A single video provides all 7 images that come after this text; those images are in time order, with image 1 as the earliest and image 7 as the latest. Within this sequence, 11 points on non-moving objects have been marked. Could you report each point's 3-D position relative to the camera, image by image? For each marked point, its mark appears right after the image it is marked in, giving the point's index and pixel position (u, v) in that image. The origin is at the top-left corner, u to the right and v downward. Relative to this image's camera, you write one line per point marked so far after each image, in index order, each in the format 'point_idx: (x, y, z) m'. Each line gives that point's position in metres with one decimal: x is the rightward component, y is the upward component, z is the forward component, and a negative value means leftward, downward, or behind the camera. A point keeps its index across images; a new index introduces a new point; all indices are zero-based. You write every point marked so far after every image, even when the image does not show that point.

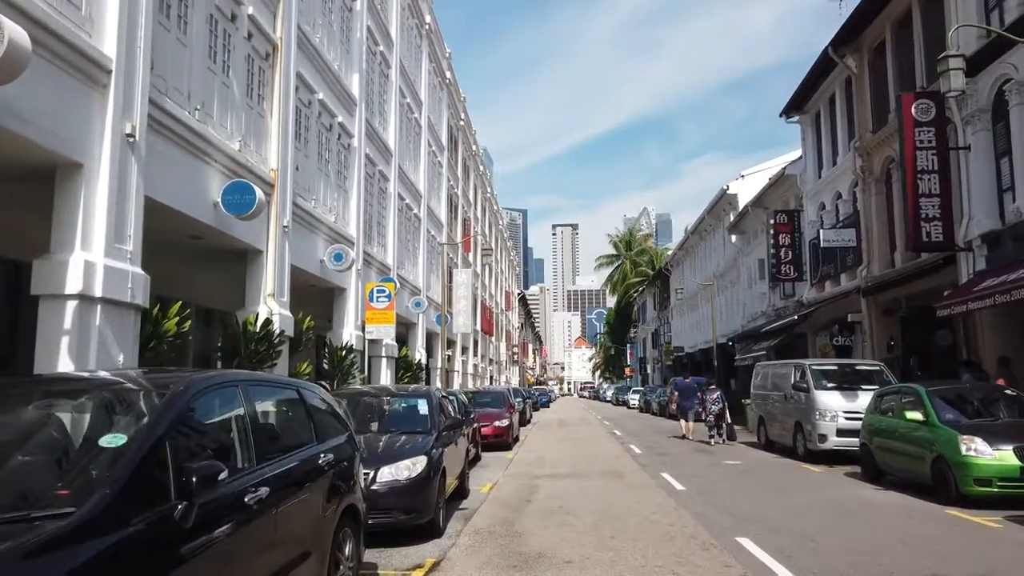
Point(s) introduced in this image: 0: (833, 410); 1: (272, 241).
0: (+7.2, -2.7, +17.6) m
1: (-4.7, +0.9, +15.4) m
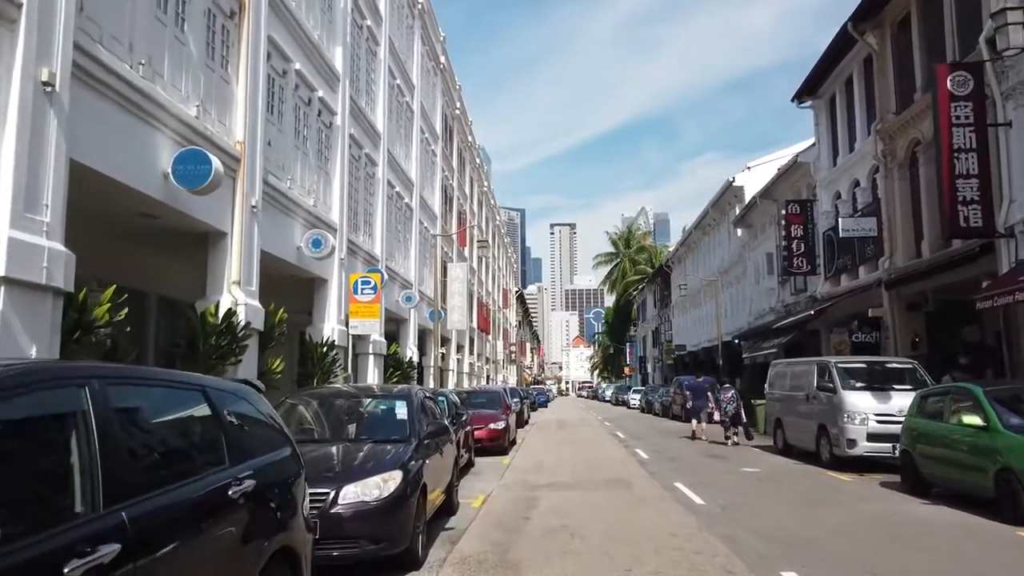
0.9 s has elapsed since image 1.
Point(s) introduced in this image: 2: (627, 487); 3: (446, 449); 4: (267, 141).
0: (+7.1, -2.5, +16.0) m
1: (-4.8, +1.2, +13.7) m
2: (+2.1, -3.6, +14.0) m
3: (-0.9, -2.3, +11.1) m
4: (-4.8, +2.9, +15.3) m
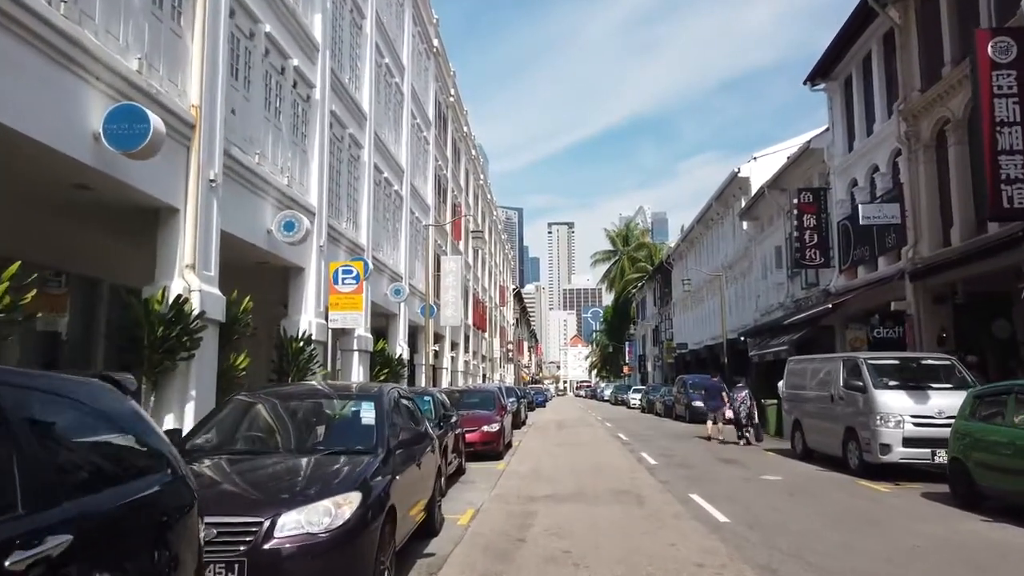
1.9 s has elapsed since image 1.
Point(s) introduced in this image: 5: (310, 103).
0: (+7.0, -2.3, +14.3) m
1: (-4.9, +1.4, +12.0) m
2: (+2.0, -3.3, +12.3) m
3: (-1.0, -2.0, +9.4) m
4: (-4.9, +3.1, +13.6) m
5: (-4.6, +4.2, +18.0) m
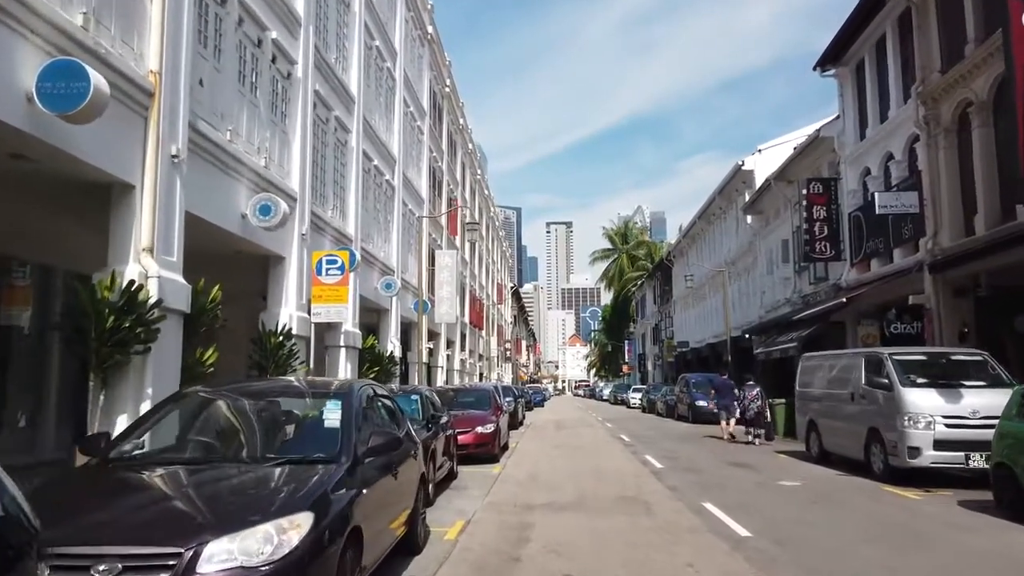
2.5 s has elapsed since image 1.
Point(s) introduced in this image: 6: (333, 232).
0: (+6.9, -2.1, +13.1) m
1: (-5.0, +1.6, +10.8) m
2: (+1.9, -3.1, +11.1) m
3: (-1.1, -1.9, +8.2) m
4: (-5.0, +3.3, +12.4) m
5: (-4.7, +4.4, +16.8) m
6: (-4.4, +1.4, +19.5) m
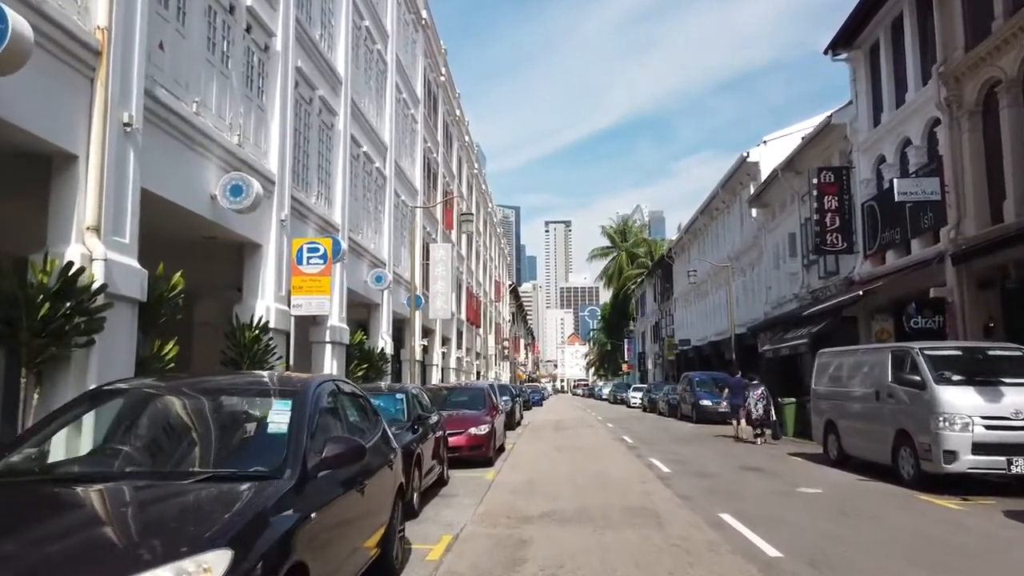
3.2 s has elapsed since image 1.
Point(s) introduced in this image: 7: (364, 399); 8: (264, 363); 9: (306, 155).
0: (+6.8, -1.9, +11.9) m
1: (-5.0, +1.8, +9.5) m
2: (+1.8, -3.0, +9.9) m
3: (-1.1, -1.7, +7.0) m
4: (-5.0, +3.5, +11.2) m
5: (-4.8, +4.6, +15.6) m
6: (-4.5, +1.6, +18.2) m
7: (-1.4, -1.1, +7.6) m
8: (-4.5, -1.4, +14.4) m
9: (-4.7, +3.0, +17.9) m
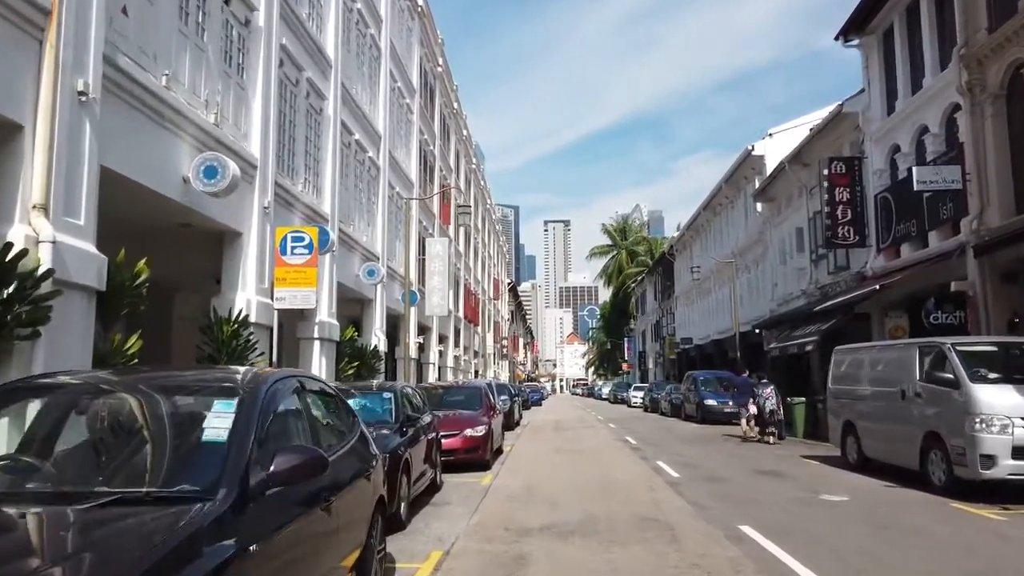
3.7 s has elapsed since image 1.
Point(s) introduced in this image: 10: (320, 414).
0: (+6.8, -1.8, +10.9) m
1: (-5.1, +1.9, +8.5) m
2: (+1.8, -2.8, +8.9) m
3: (-1.2, -1.5, +6.0) m
4: (-5.1, +3.6, +10.2) m
5: (-4.8, +4.8, +14.5) m
6: (-4.6, +1.7, +17.2) m
7: (-1.5, -0.9, +6.6) m
8: (-4.6, -1.2, +13.4) m
9: (-4.7, +3.2, +16.9) m
10: (-1.4, -0.9, +5.9) m
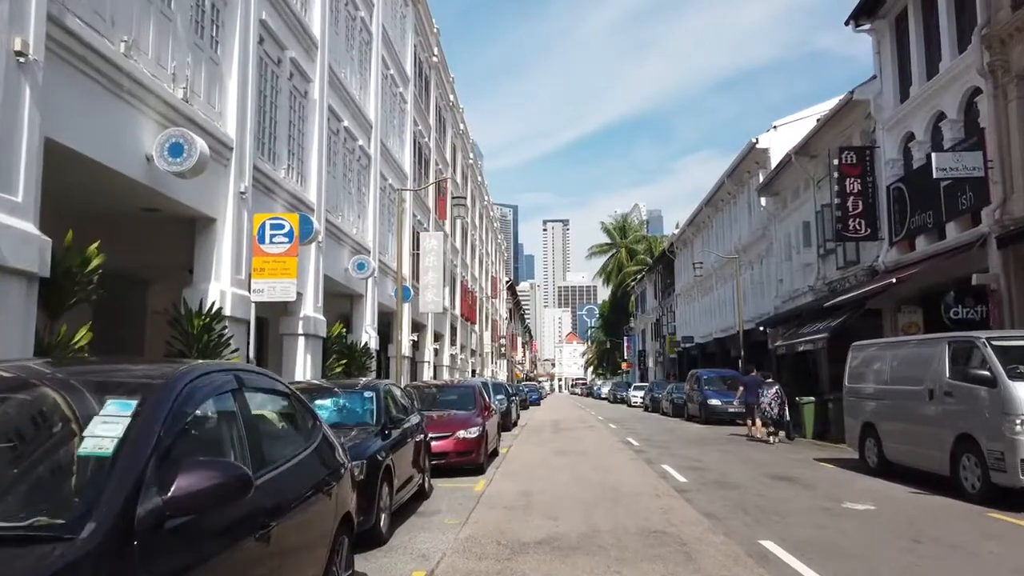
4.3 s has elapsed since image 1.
0: (+6.7, -1.6, +9.9) m
1: (-5.1, +2.1, +7.5) m
2: (+1.7, -2.7, +7.9) m
3: (-1.2, -1.4, +5.0) m
4: (-5.1, +3.8, +9.1) m
5: (-4.9, +4.9, +13.5) m
6: (-4.6, +1.9, +16.2) m
7: (-1.5, -0.8, +5.6) m
8: (-4.6, -1.1, +12.3) m
9: (-4.8, +3.3, +15.9) m
10: (-1.5, -0.8, +4.9) m
